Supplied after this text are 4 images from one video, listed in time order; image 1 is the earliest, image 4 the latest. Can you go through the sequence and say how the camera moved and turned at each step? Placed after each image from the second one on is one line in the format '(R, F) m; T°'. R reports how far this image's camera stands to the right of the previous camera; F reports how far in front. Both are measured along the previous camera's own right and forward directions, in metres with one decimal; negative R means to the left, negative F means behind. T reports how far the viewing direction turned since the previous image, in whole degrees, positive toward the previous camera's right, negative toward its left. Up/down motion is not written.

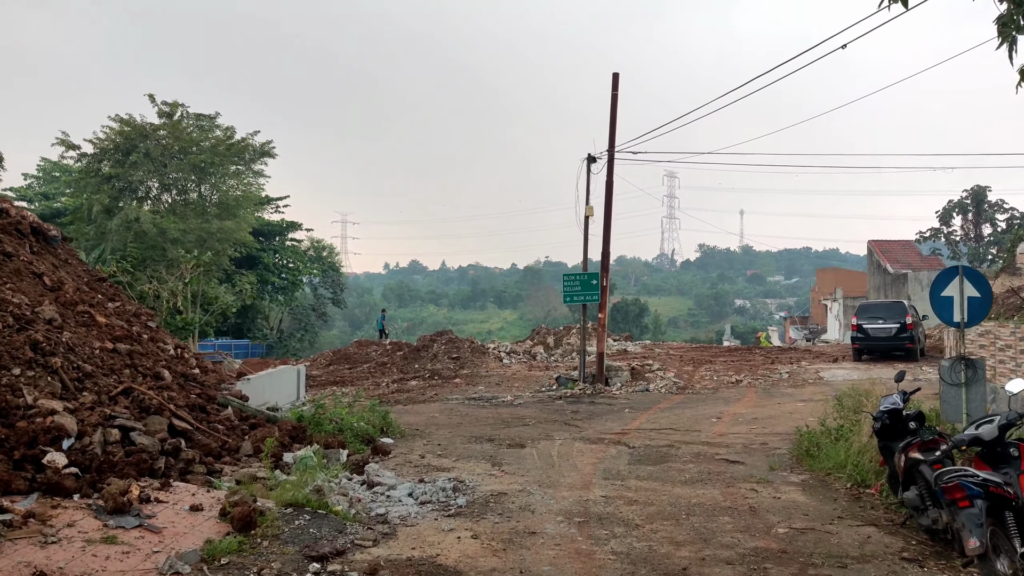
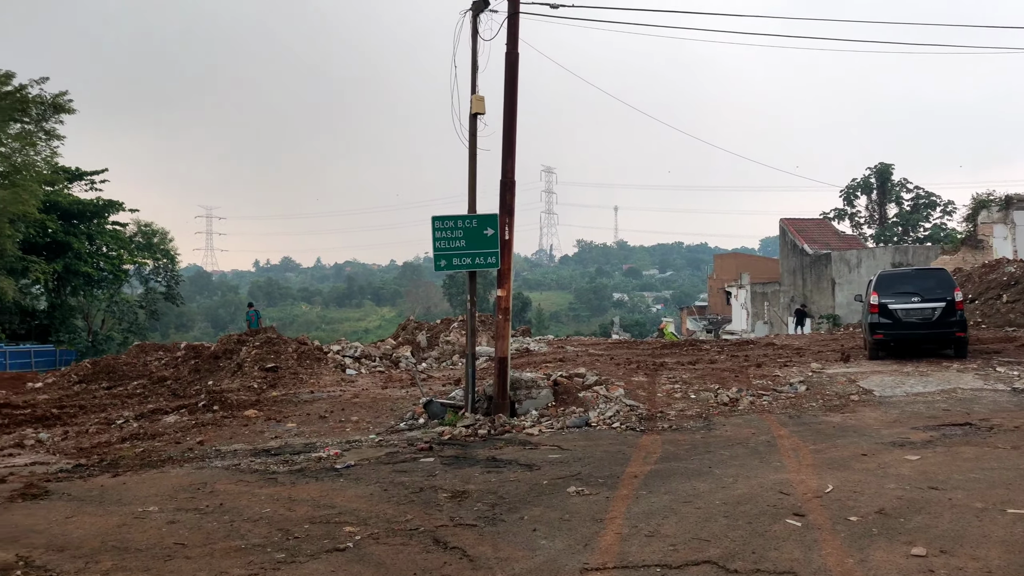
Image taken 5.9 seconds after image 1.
(+0.5, +6.5) m; +9°
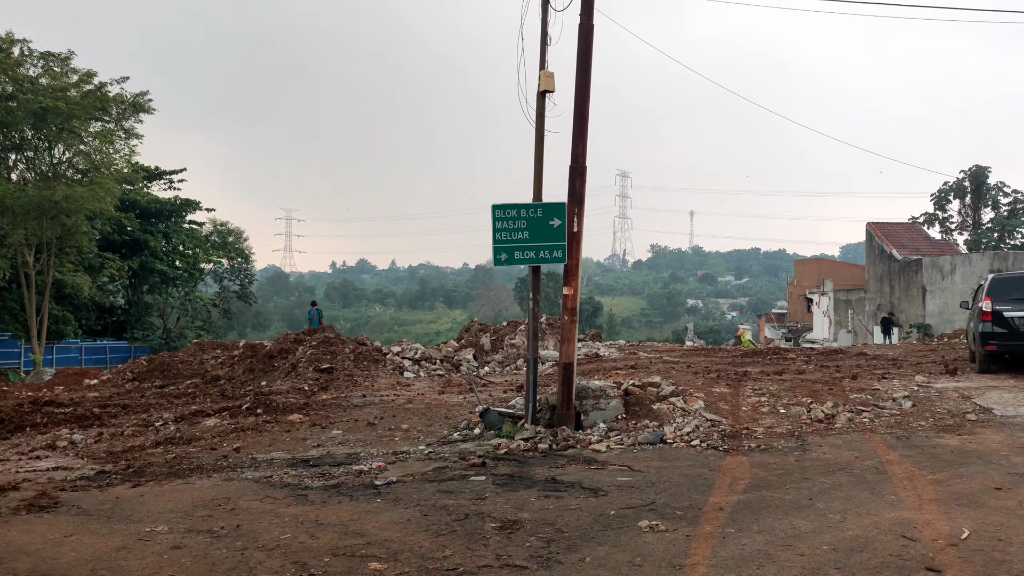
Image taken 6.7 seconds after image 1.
(+0.1, +0.8) m; -5°
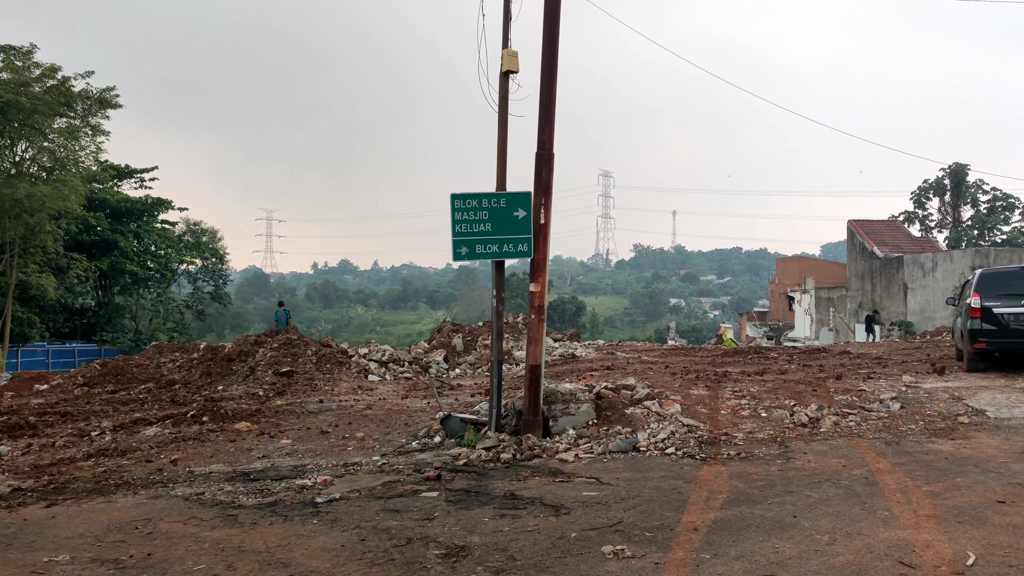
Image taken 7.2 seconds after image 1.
(+0.2, +0.6) m; +1°
